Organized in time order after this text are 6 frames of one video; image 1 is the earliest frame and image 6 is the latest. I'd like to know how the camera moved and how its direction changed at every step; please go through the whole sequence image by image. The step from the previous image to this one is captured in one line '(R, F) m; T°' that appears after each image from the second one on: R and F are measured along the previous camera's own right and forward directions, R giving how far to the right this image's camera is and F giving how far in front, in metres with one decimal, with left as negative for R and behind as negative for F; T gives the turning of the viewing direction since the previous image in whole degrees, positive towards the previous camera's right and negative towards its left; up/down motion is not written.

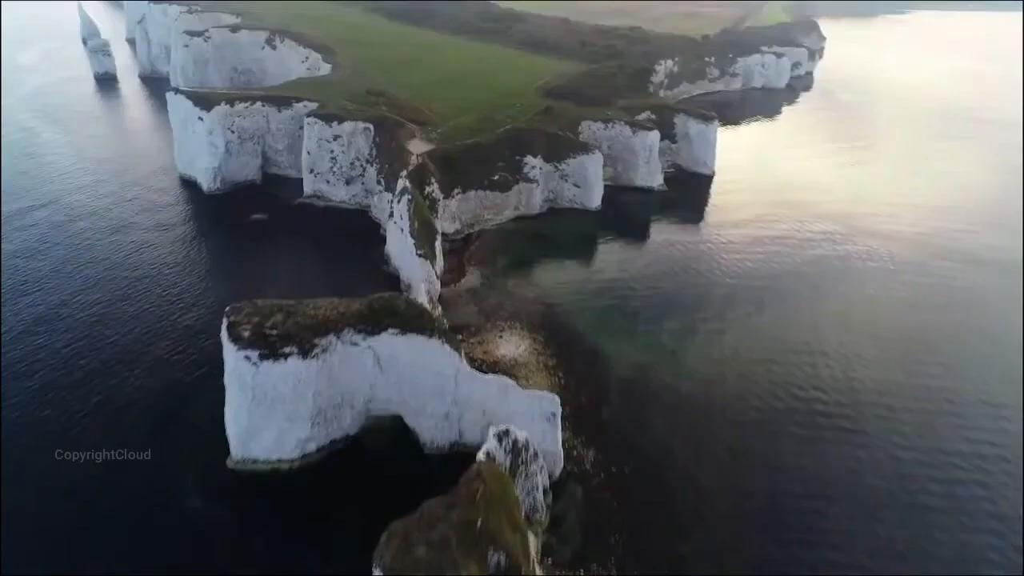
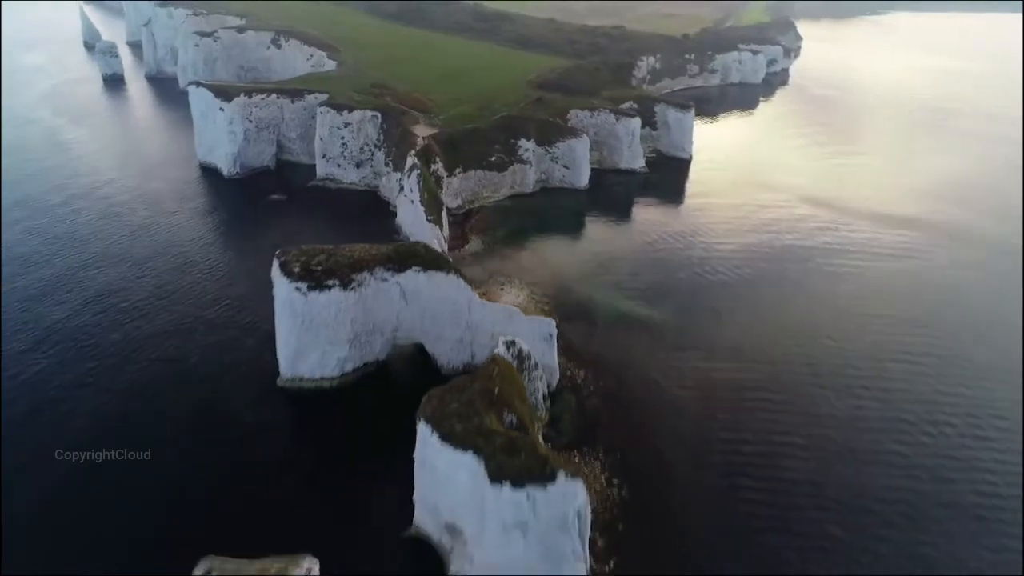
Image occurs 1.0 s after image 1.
(-0.4, -3.9) m; +1°
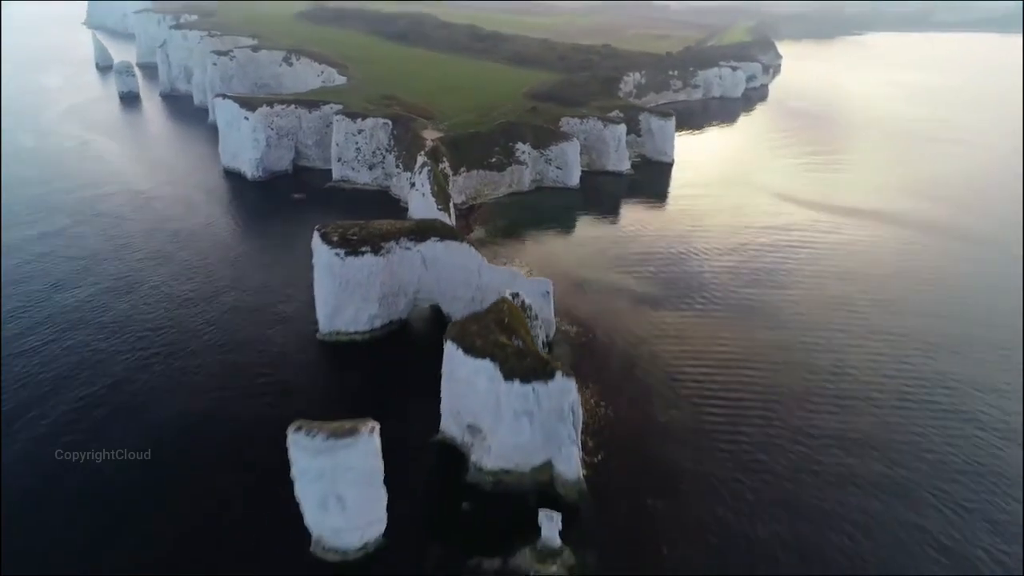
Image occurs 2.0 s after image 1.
(-0.4, -4.3) m; +1°
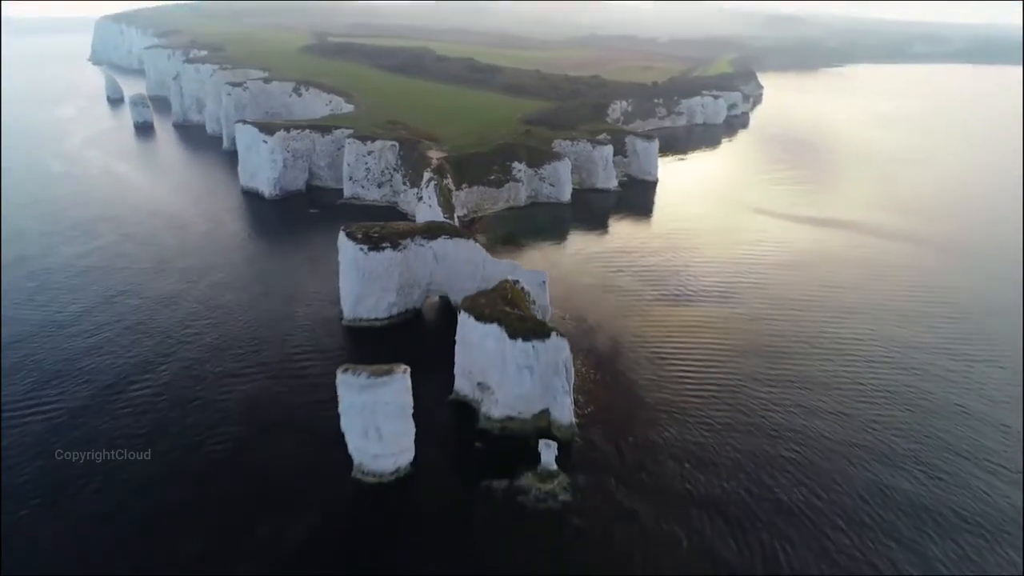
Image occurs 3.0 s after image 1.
(-0.3, -4.0) m; 0°
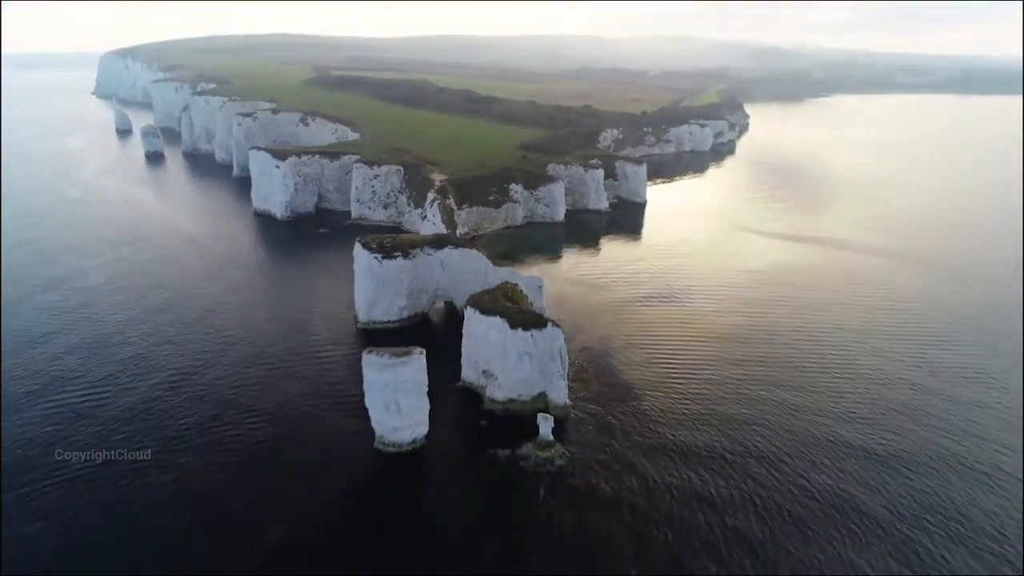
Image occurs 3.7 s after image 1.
(-0.2, -3.2) m; 0°
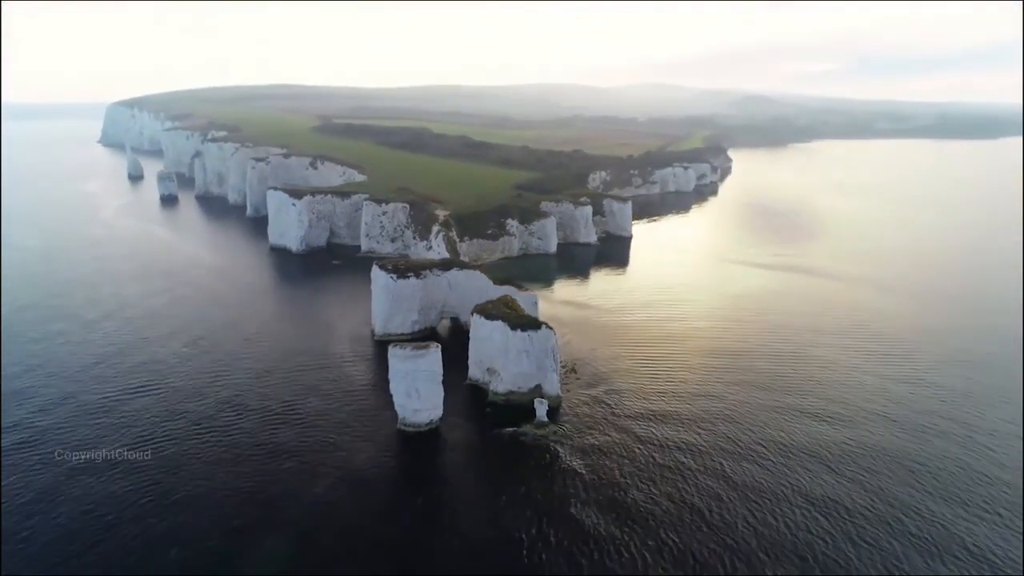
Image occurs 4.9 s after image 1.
(-0.3, -4.8) m; +1°
